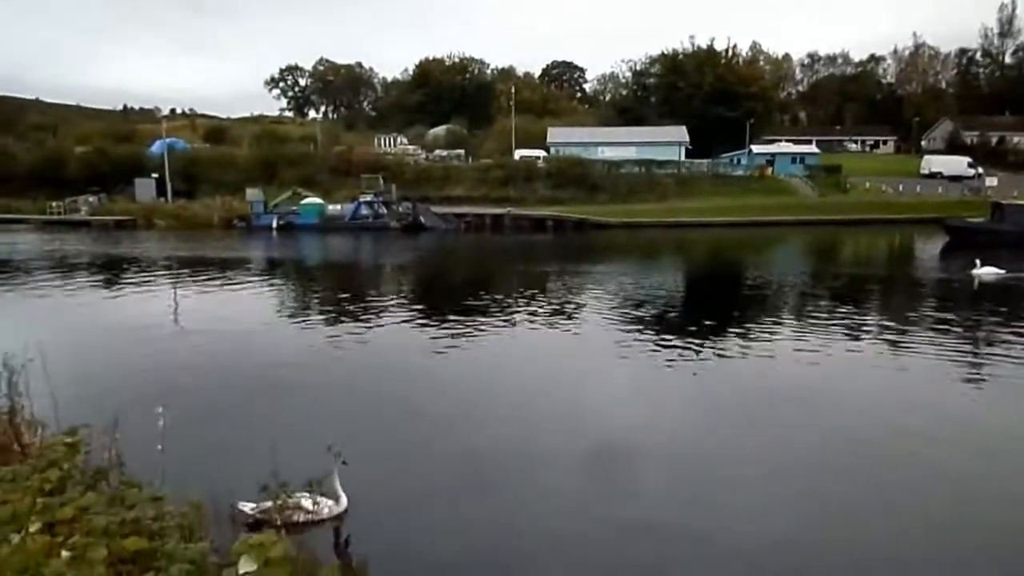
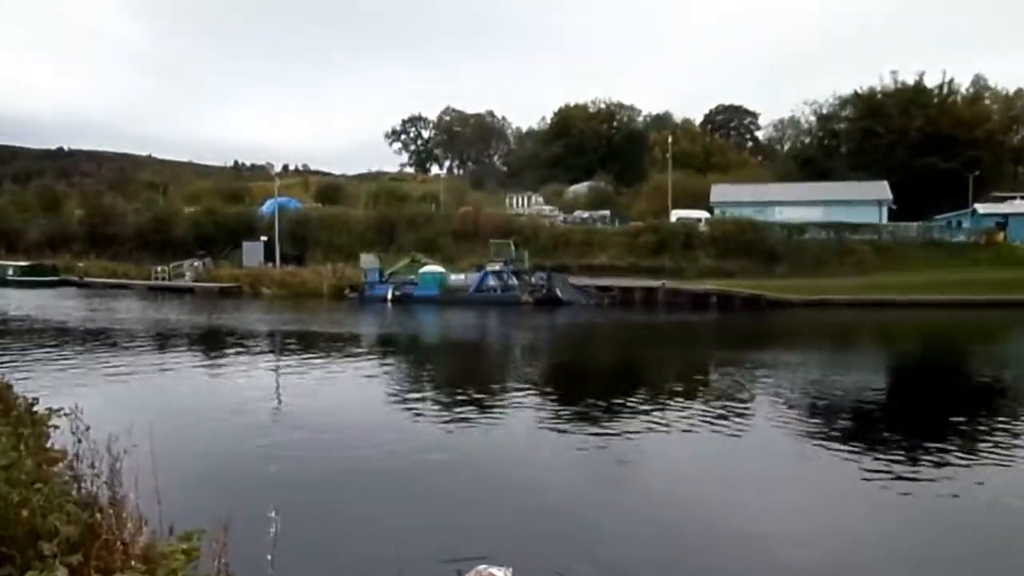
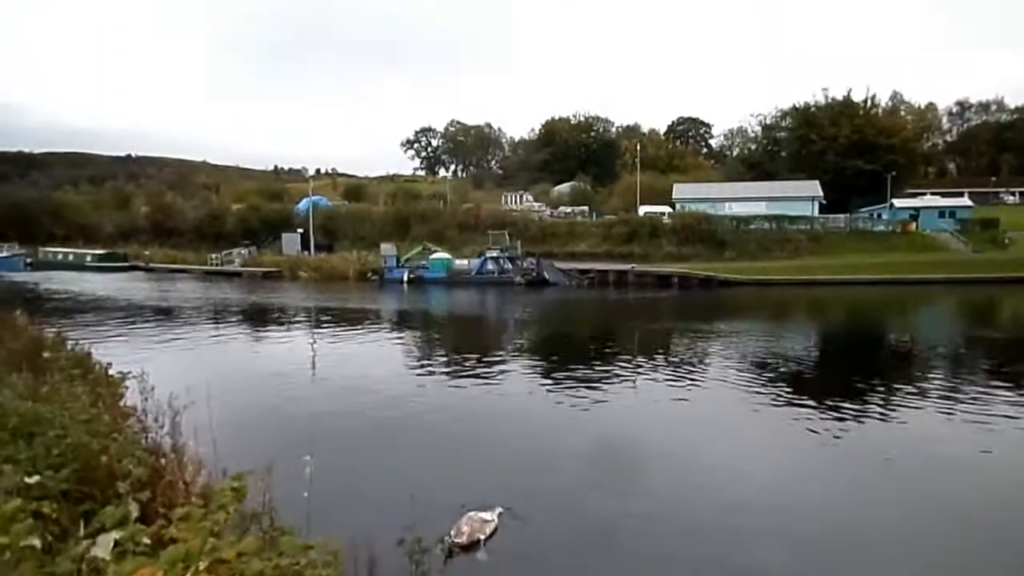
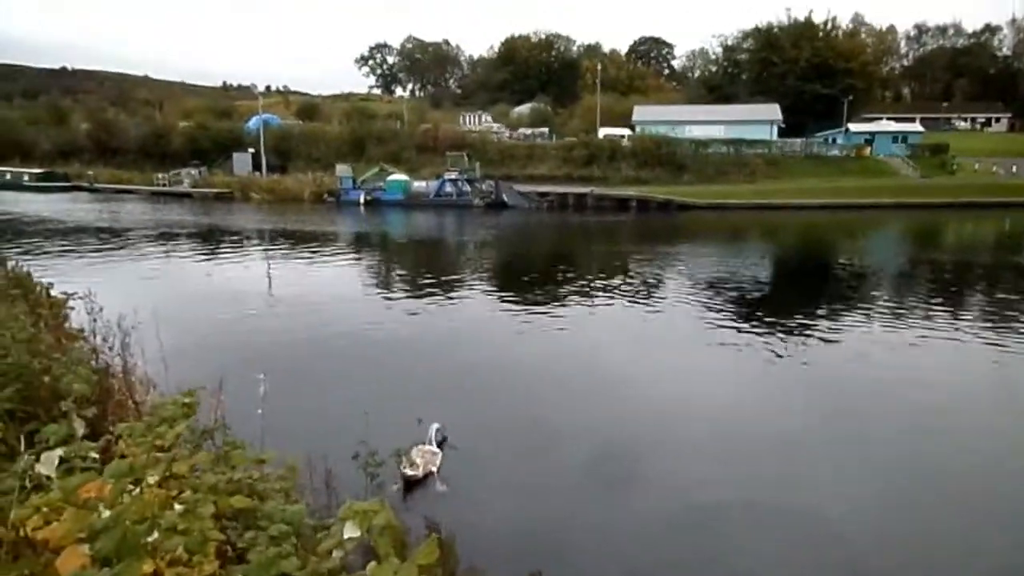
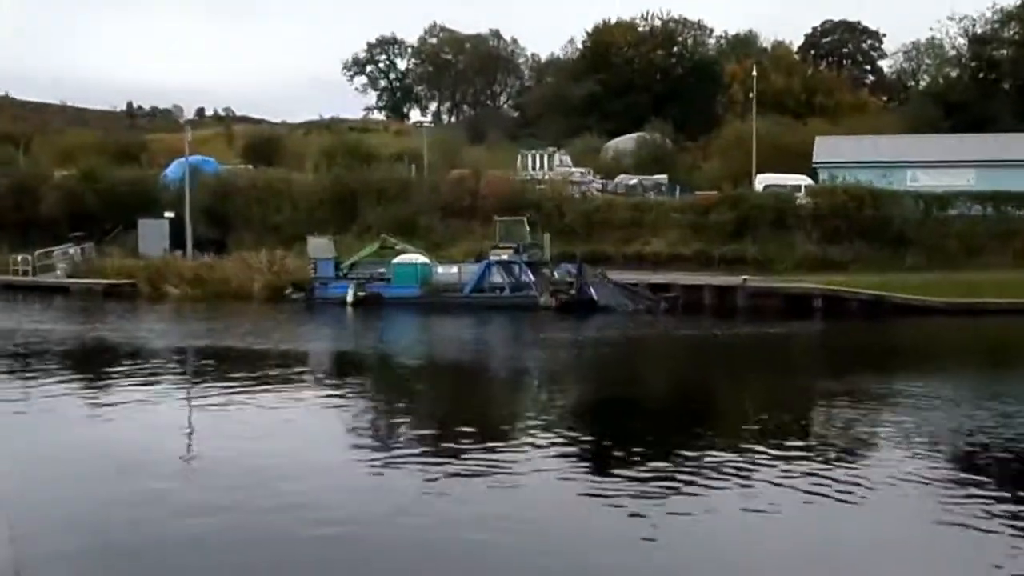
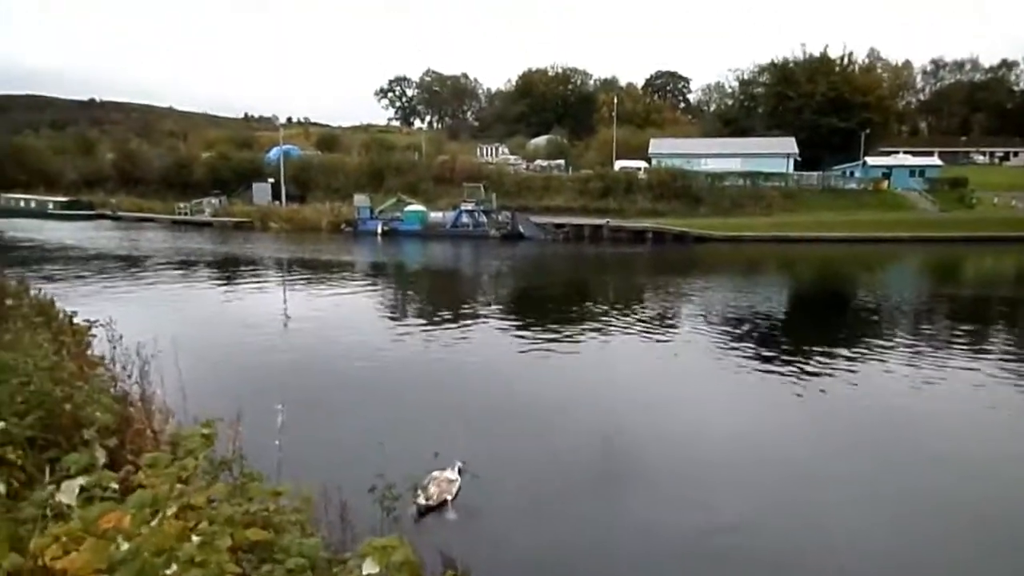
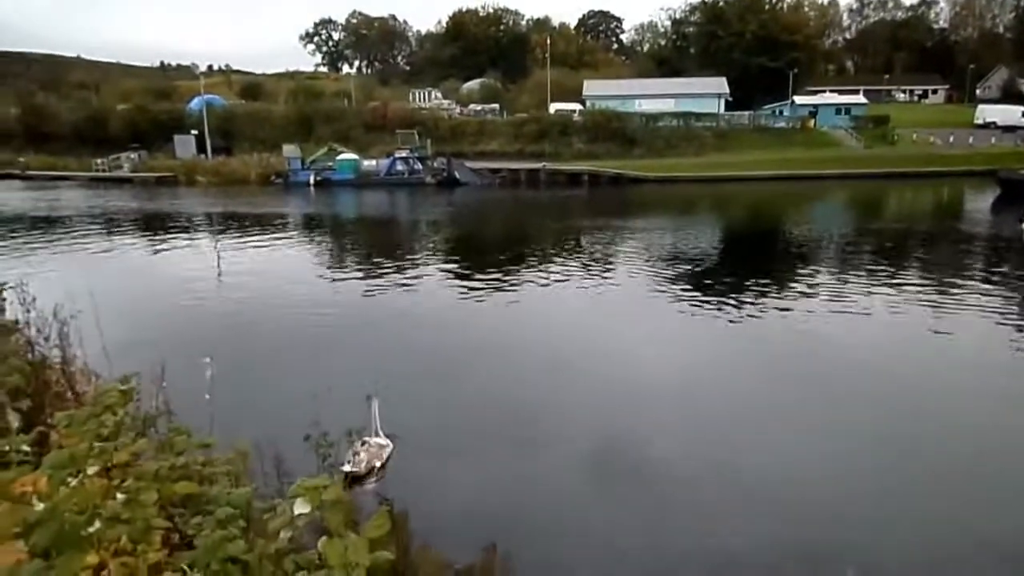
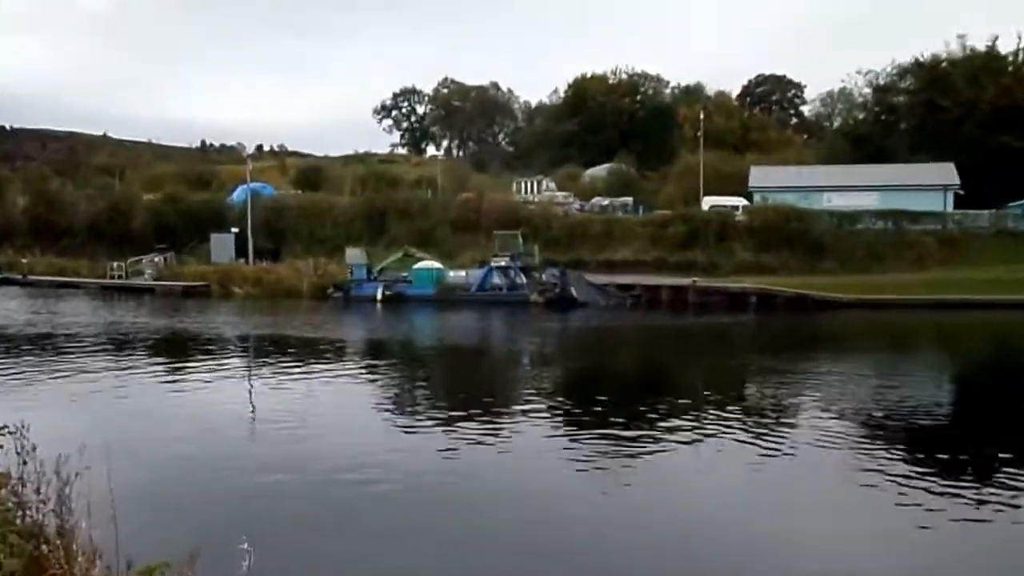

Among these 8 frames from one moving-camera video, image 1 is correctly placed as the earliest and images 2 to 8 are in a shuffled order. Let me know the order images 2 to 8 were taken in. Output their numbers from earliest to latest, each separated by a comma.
7, 4, 6, 3, 2, 8, 5
